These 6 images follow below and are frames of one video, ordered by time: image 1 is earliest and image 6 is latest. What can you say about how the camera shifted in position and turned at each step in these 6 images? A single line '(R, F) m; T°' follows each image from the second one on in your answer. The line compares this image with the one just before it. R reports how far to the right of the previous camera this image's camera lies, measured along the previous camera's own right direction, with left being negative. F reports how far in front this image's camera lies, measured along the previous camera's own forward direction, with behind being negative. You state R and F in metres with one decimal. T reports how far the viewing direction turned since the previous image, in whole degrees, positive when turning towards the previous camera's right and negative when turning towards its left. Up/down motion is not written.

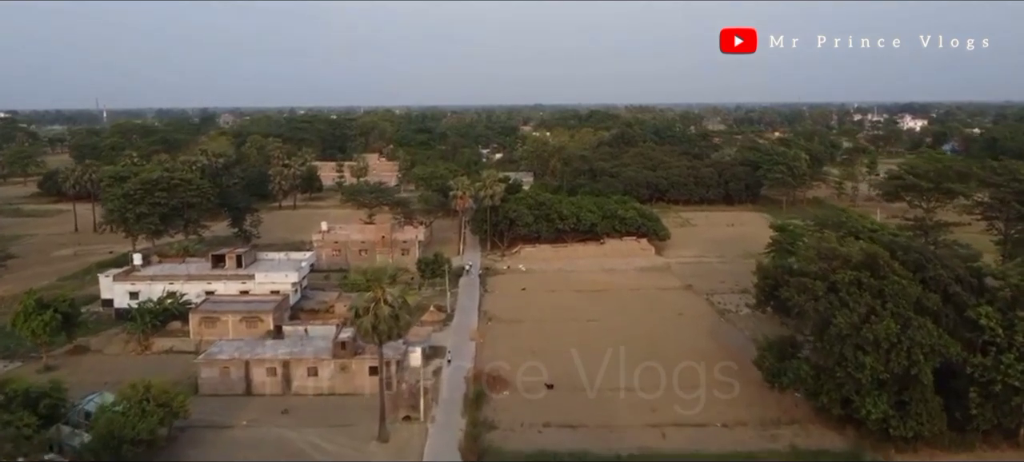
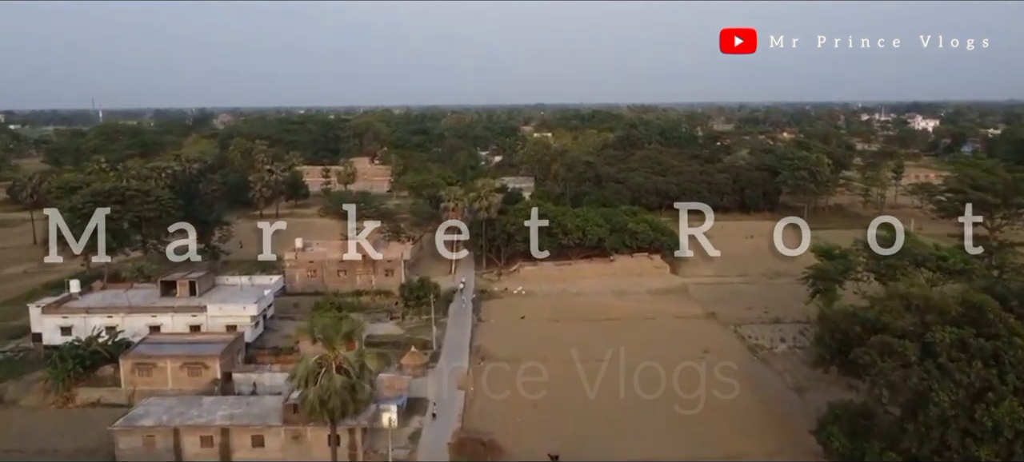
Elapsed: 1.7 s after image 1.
(+0.2, +4.7) m; 0°
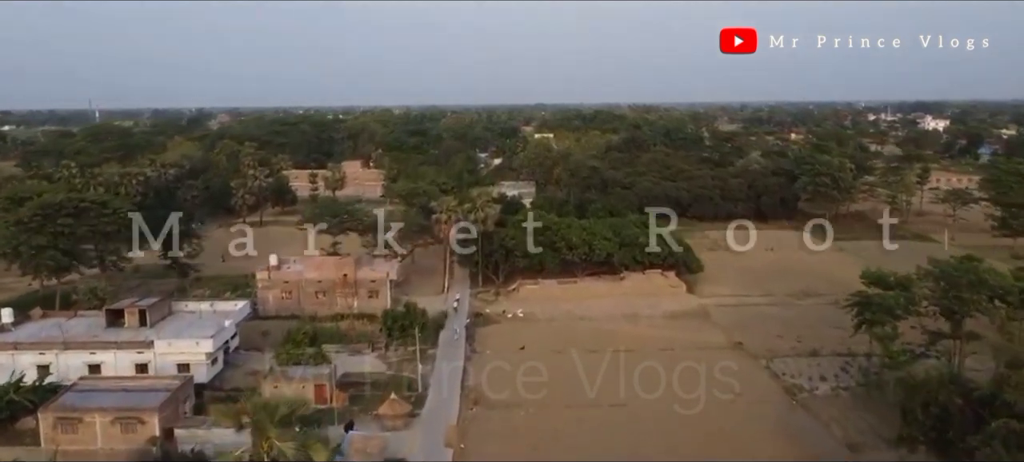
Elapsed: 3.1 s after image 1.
(+0.1, +3.9) m; 0°
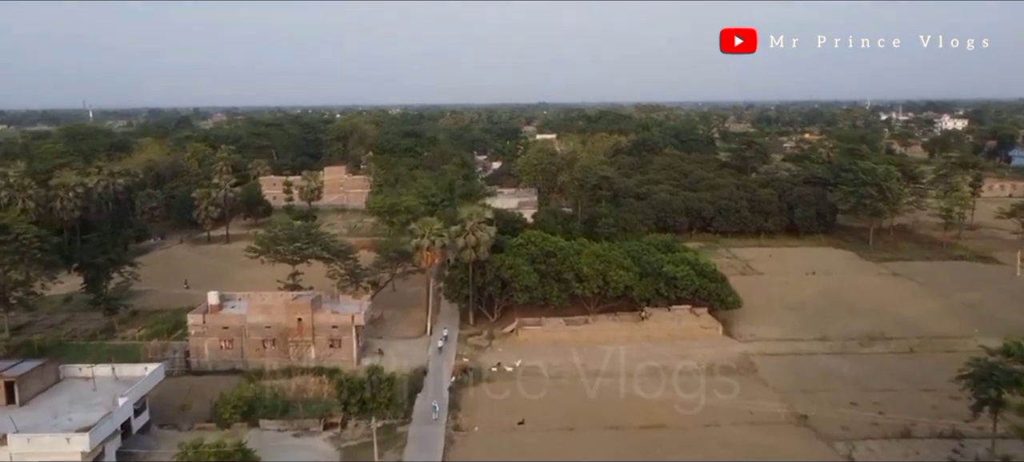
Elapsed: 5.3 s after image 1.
(+0.2, +6.6) m; 0°
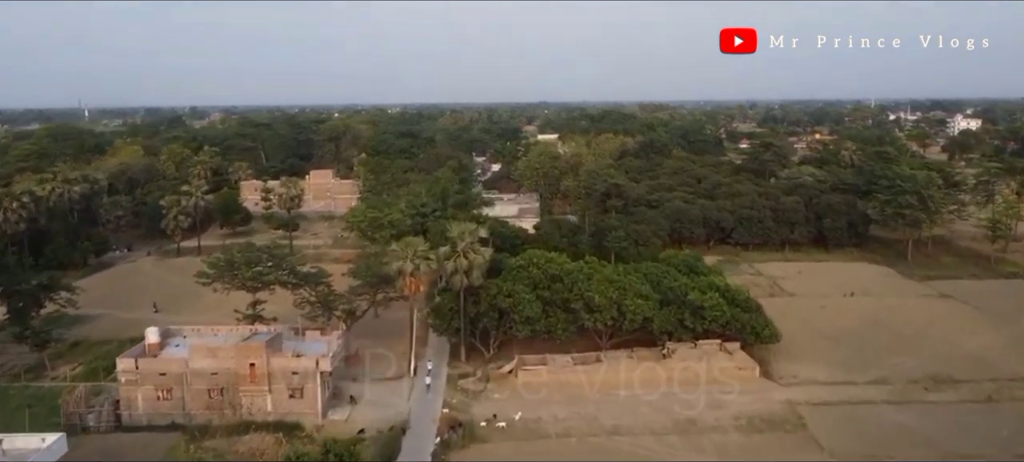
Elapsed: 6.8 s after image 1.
(+0.1, +4.6) m; 0°
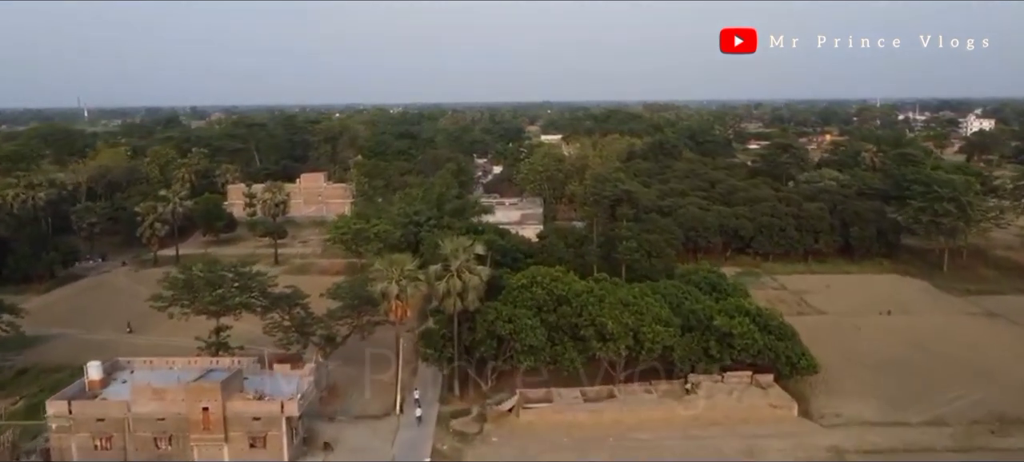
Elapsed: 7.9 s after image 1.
(+0.1, +3.3) m; 0°
